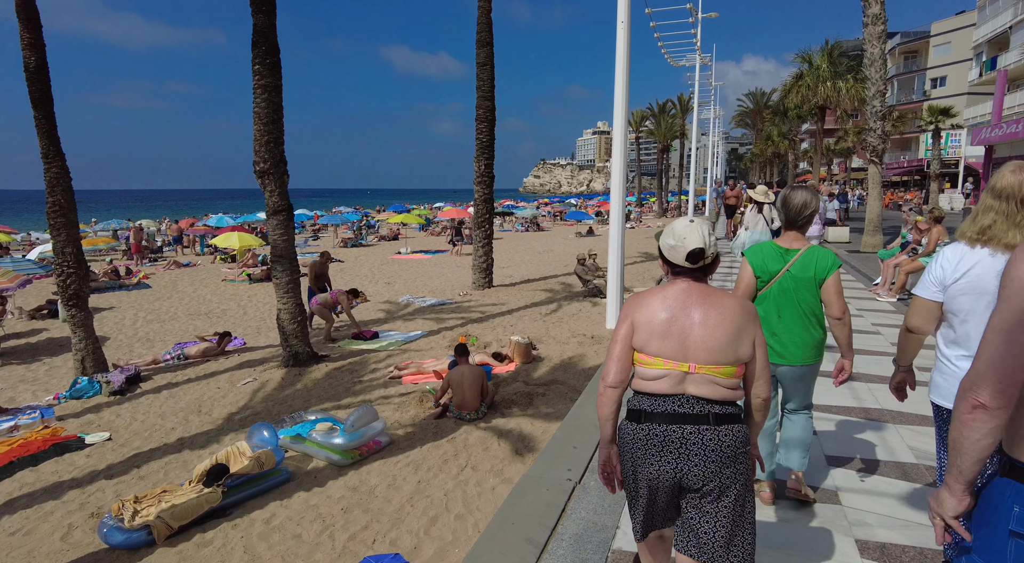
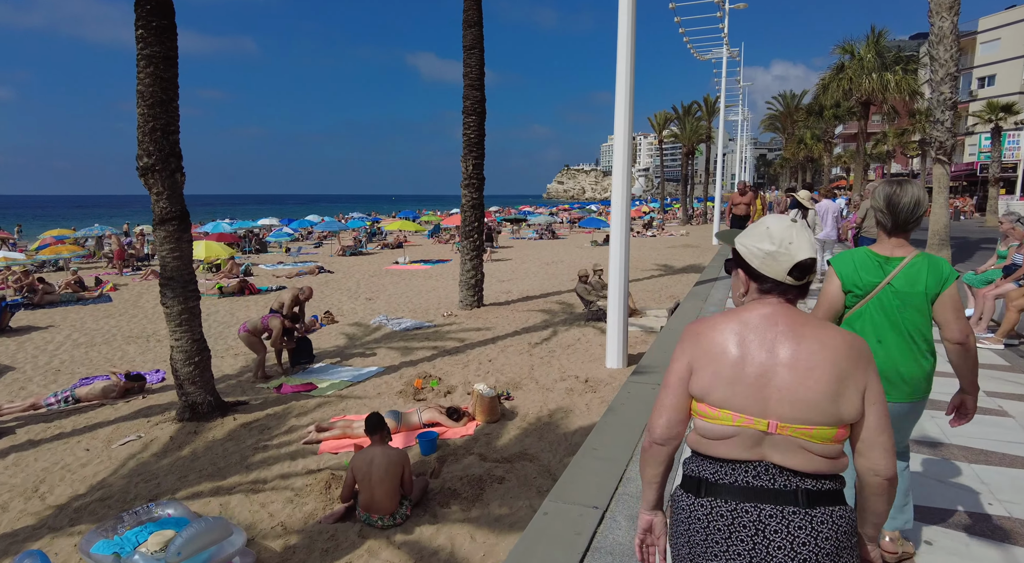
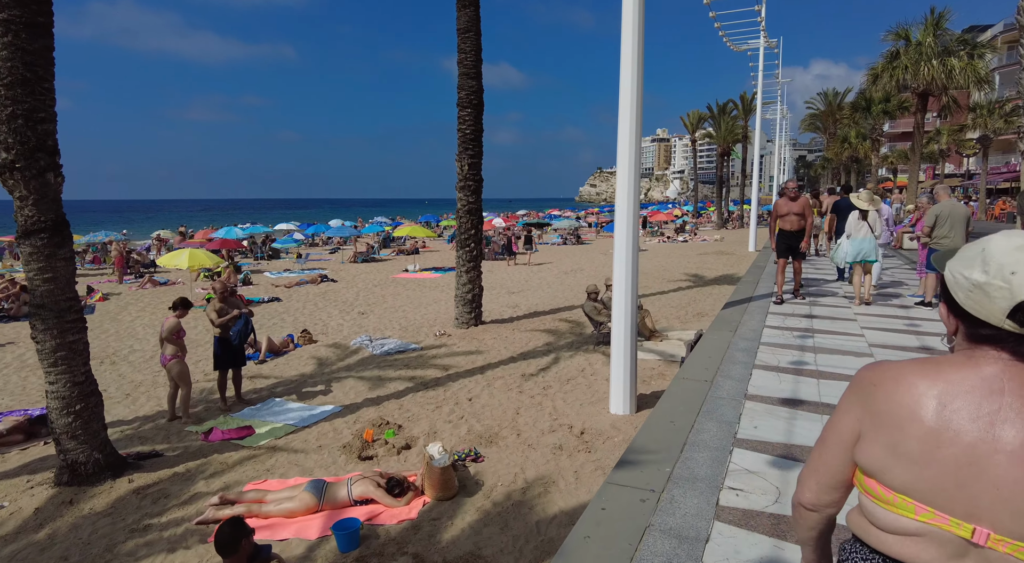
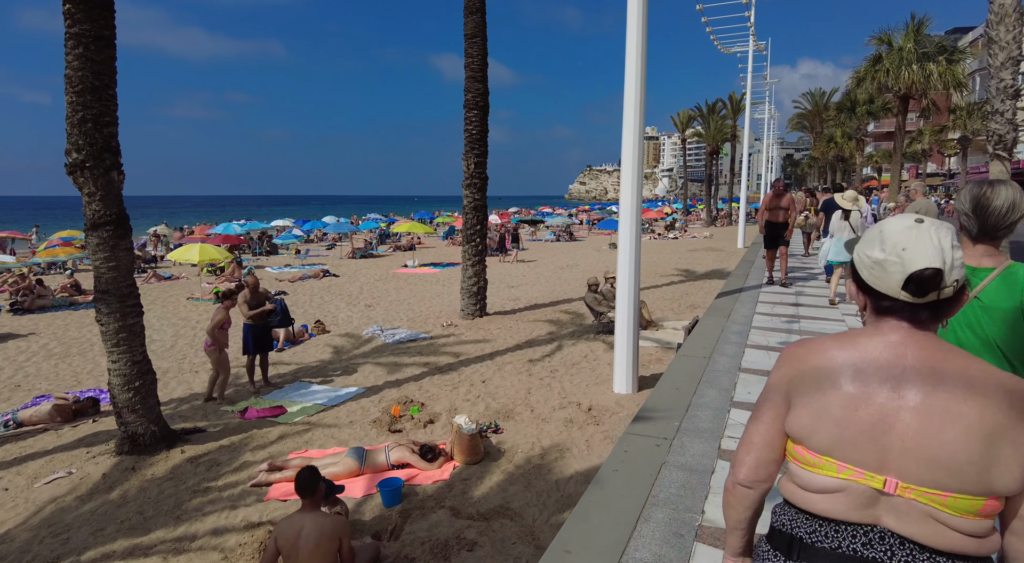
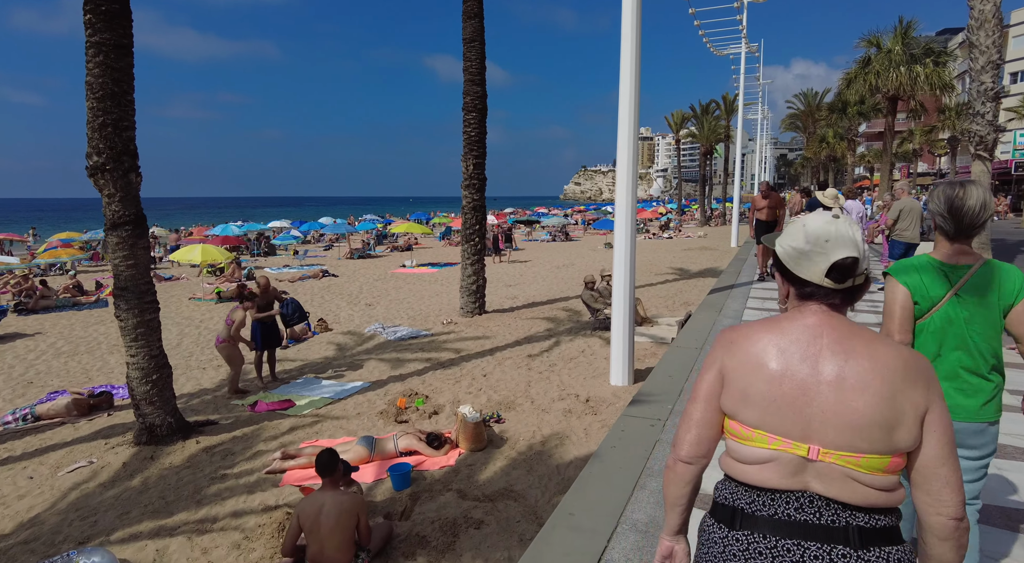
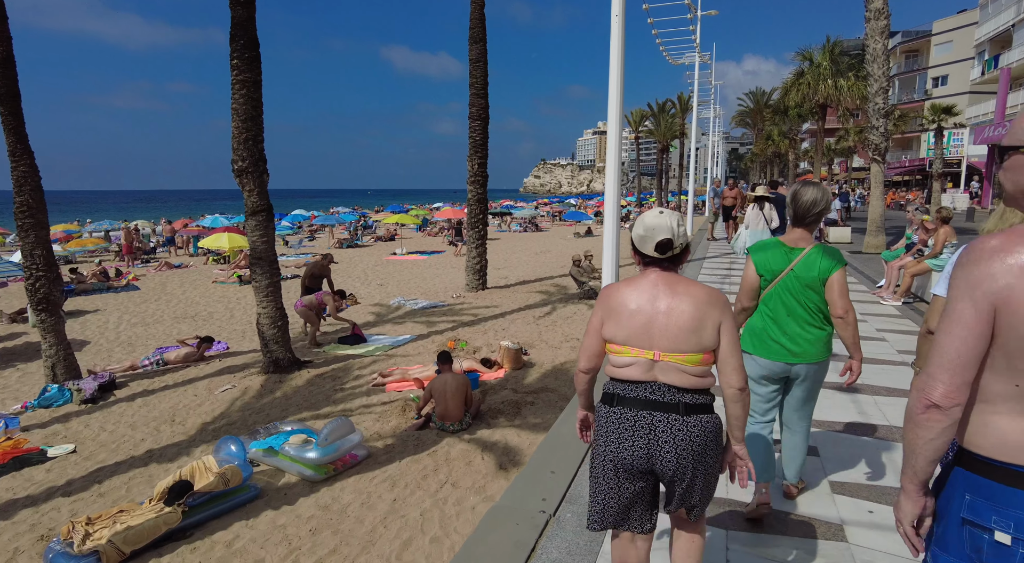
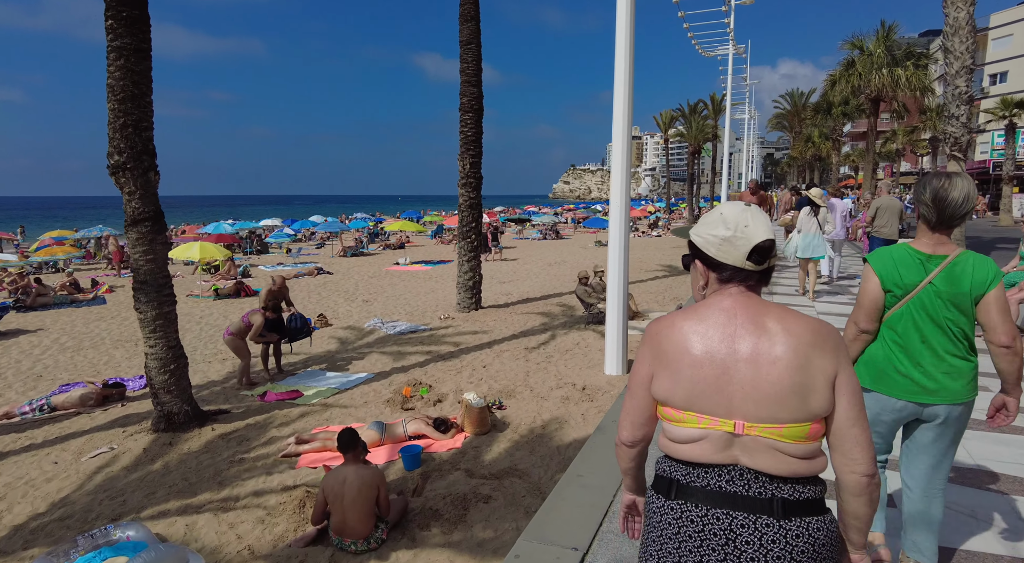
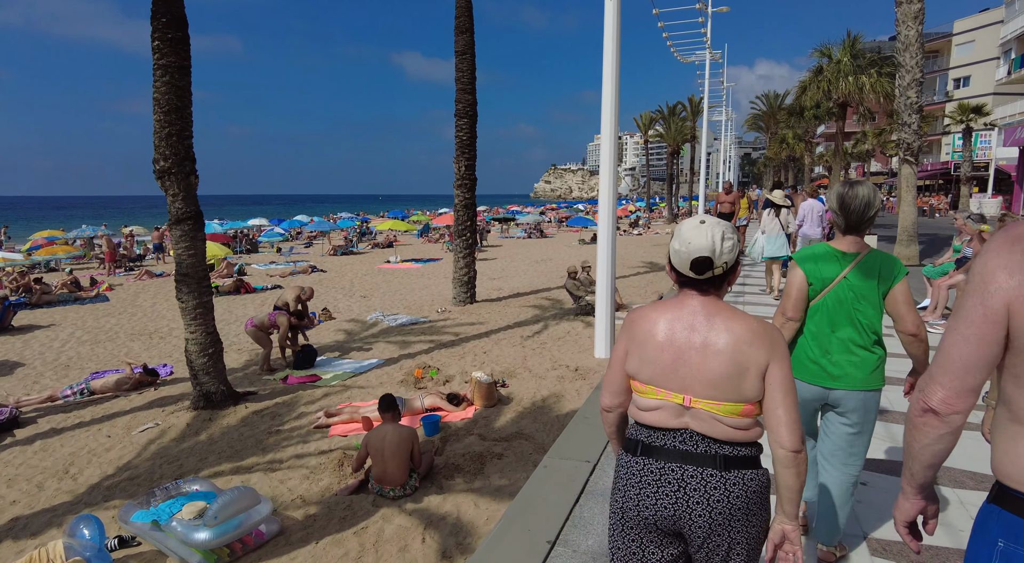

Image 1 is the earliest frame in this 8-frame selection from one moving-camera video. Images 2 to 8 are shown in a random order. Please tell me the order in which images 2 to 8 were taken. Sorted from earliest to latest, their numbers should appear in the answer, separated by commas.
6, 8, 2, 7, 5, 4, 3
